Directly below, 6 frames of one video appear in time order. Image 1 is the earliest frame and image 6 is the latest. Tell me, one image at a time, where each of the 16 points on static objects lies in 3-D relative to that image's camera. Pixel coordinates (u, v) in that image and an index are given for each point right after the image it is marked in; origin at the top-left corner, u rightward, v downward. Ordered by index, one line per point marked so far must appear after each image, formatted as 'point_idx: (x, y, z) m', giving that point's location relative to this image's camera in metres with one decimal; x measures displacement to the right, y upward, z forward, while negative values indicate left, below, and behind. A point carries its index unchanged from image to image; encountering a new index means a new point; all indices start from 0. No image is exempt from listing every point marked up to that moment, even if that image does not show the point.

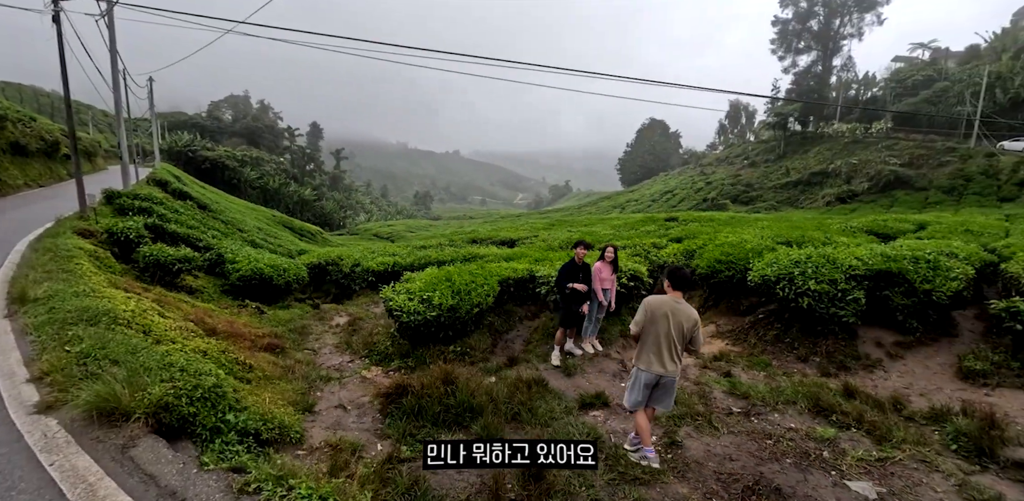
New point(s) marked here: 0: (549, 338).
0: (+0.5, -1.3, +7.2) m
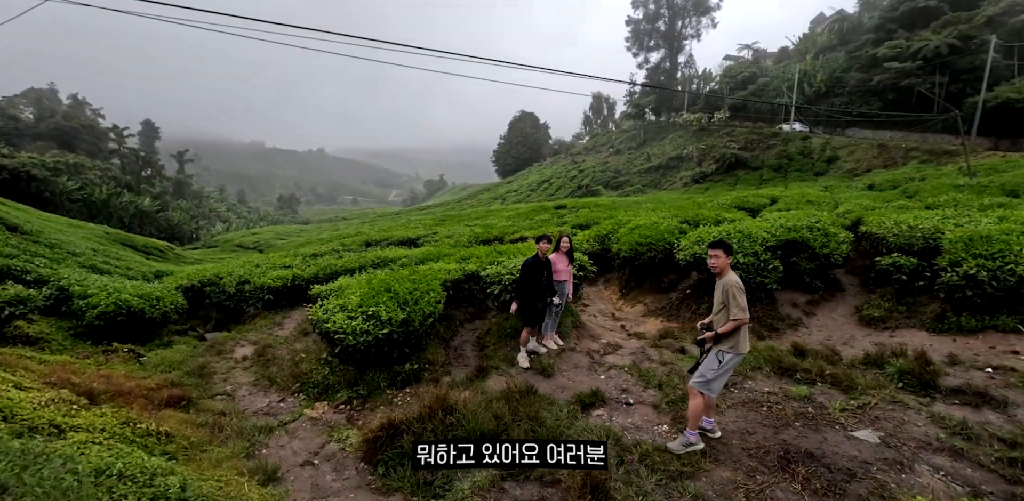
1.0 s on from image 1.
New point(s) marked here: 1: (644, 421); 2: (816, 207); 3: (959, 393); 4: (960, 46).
0: (-0.1, -1.3, +6.8) m
1: (+1.4, -1.7, +4.7) m
2: (+8.8, +1.3, +13.4) m
3: (+4.3, -1.4, +4.6) m
4: (+19.4, +8.7, +19.9) m
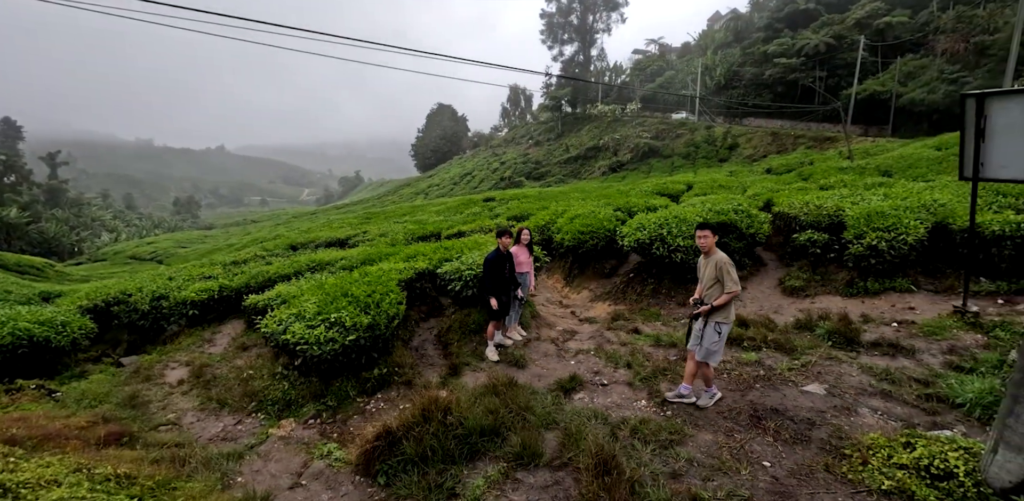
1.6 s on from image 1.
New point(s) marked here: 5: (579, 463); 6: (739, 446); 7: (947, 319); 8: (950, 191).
0: (-0.6, -1.2, +6.8) m
1: (+1.2, -1.6, +5.0) m
2: (+6.9, +1.9, +14.8) m
3: (+4.2, -1.1, +5.4) m
4: (+15.7, +10.0, +22.8) m
5: (+0.6, -1.7, +3.8) m
6: (+2.0, -1.7, +4.1) m
7: (+5.3, -0.9, +5.7) m
8: (+8.1, +1.0, +8.6) m
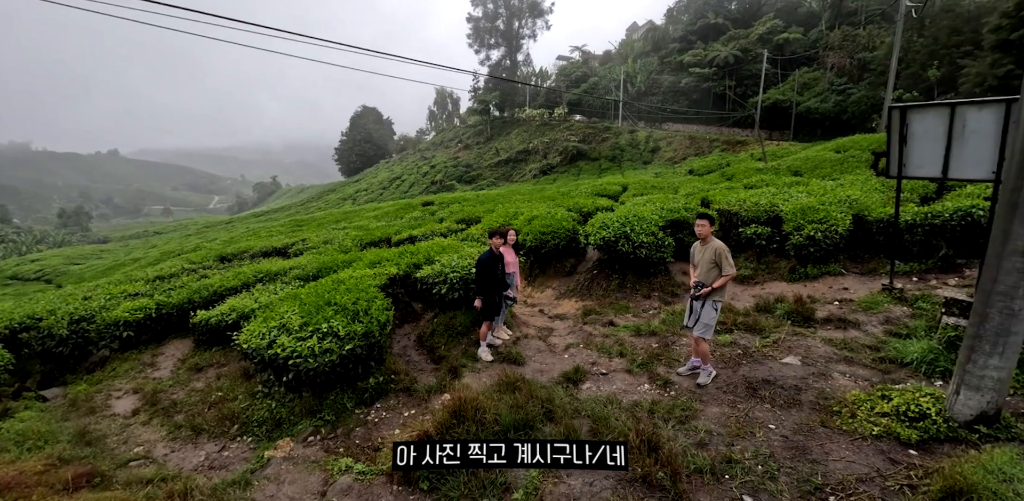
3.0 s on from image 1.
0: (-0.8, -1.2, +6.8) m
1: (+1.3, -1.5, +5.4) m
2: (+5.2, +2.1, +15.9) m
3: (+4.2, -1.0, +6.2) m
4: (+12.2, +10.4, +25.4) m
5: (+0.9, -1.7, +4.1) m
6: (+2.3, -1.6, +4.5) m
7: (+5.3, -0.7, +6.7) m
8: (+7.4, +1.3, +10.0) m
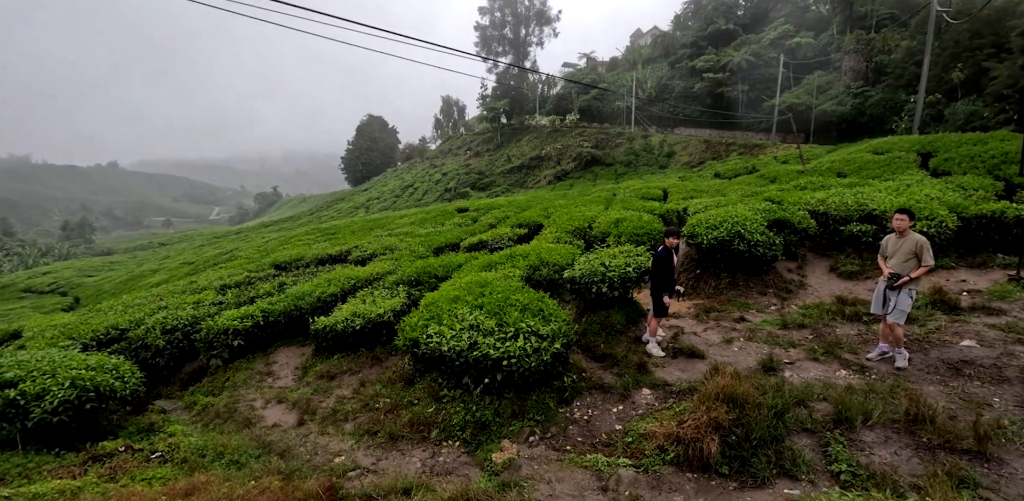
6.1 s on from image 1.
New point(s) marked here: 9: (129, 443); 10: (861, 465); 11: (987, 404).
0: (+1.5, -1.2, +6.9) m
1: (+3.7, -1.5, +5.6) m
2: (+6.9, +2.1, +16.4) m
3: (+6.5, -0.8, +6.6) m
4: (+13.3, +10.4, +26.3) m
5: (+3.4, -1.6, +4.3) m
6: (+4.7, -1.5, +4.8) m
7: (+7.6, -0.5, +7.2) m
8: (+9.6, +1.4, +10.6) m
9: (-5.1, -2.6, +6.2) m
10: (+2.9, -1.8, +3.8) m
11: (+4.7, -1.5, +4.6) m
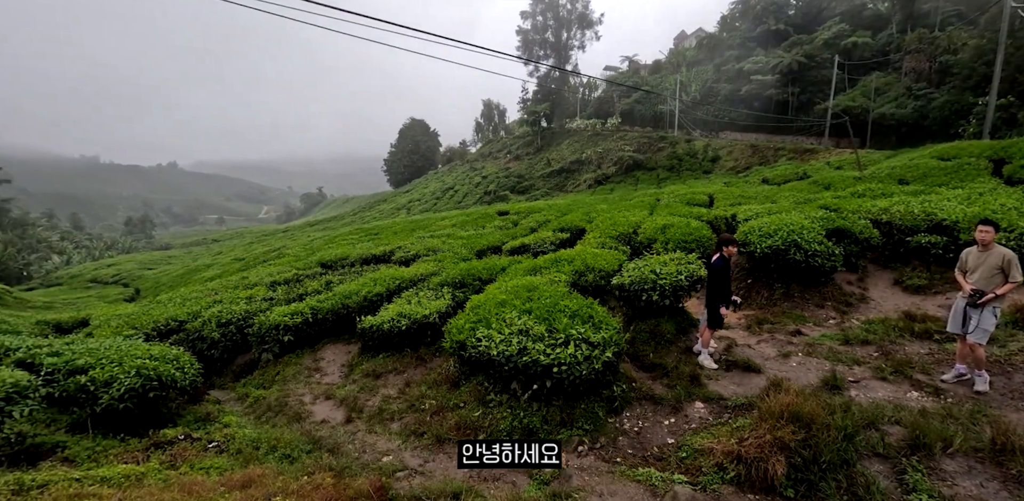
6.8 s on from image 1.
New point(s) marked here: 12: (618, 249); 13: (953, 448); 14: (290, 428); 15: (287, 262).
0: (+2.2, -1.4, +6.7) m
1: (+4.3, -1.6, +5.3) m
2: (+8.4, +1.8, +15.9) m
3: (+7.2, -1.1, +6.0) m
4: (+15.6, +9.9, +25.3) m
5: (+3.9, -1.7, +4.0) m
6: (+5.2, -1.7, +4.4) m
7: (+8.3, -0.8, +6.5) m
8: (+10.5, +1.1, +9.9) m
9: (-4.5, -2.5, +6.5) m
10: (+3.3, -1.9, +3.5) m
11: (+5.2, -1.7, +4.2) m
12: (+2.3, 0.0, +10.1) m
13: (+3.8, -1.7, +4.0) m
14: (-3.2, -2.5, +6.7) m
15: (-8.4, -0.5, +17.3) m
